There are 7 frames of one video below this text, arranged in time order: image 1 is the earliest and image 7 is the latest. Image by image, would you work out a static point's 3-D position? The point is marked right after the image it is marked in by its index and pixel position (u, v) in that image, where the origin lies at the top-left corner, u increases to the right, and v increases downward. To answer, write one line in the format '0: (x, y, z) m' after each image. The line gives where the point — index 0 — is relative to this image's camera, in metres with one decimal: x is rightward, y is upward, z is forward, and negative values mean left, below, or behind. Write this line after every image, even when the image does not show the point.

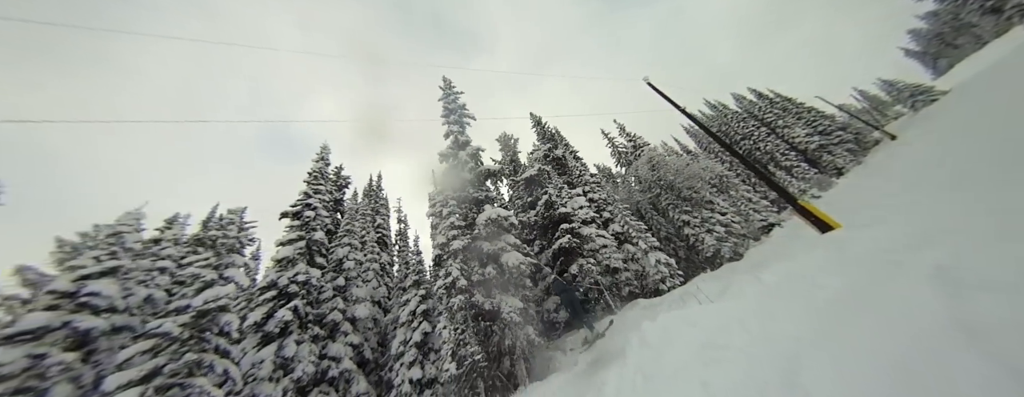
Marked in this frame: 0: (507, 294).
0: (-0.2, -5.2, +16.1) m
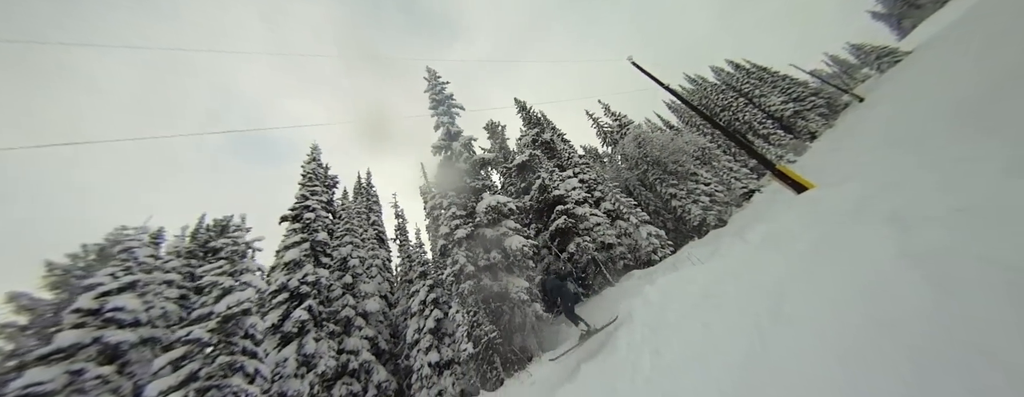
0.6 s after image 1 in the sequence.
0: (+0.1, -4.4, +16.8) m
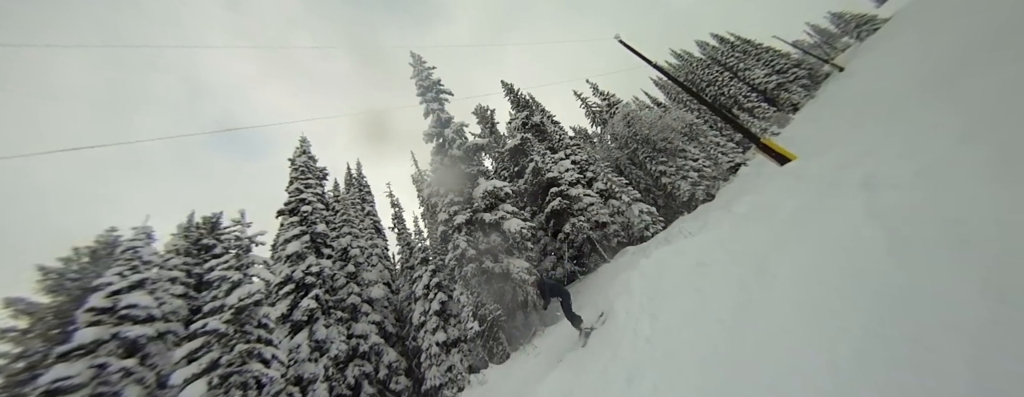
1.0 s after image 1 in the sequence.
0: (0.0, -3.4, +17.4) m
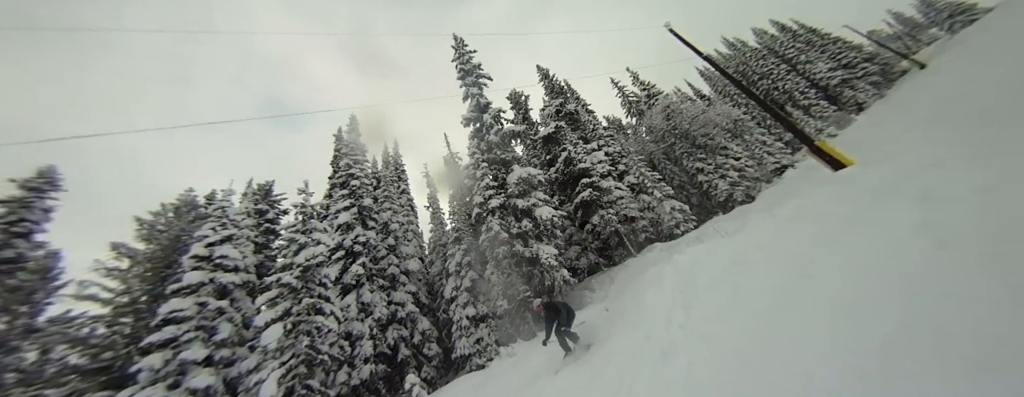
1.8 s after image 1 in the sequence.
0: (+1.8, -2.7, +18.0) m
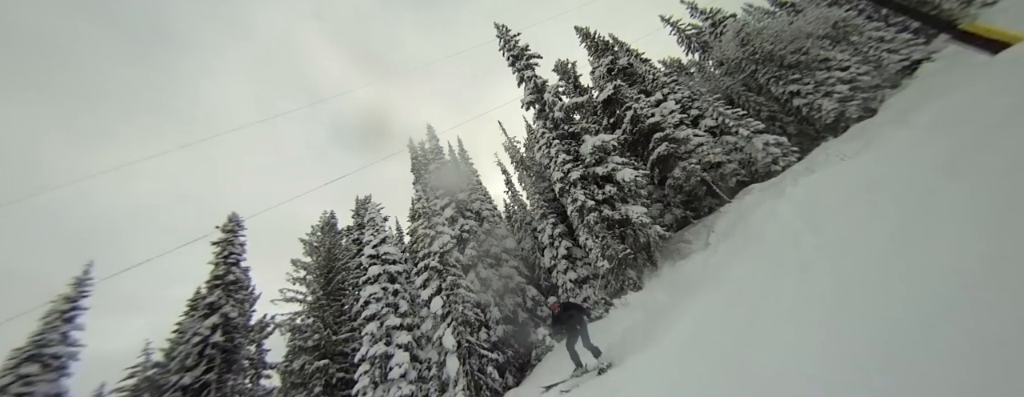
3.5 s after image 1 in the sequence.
0: (+7.4, -0.3, +18.6) m
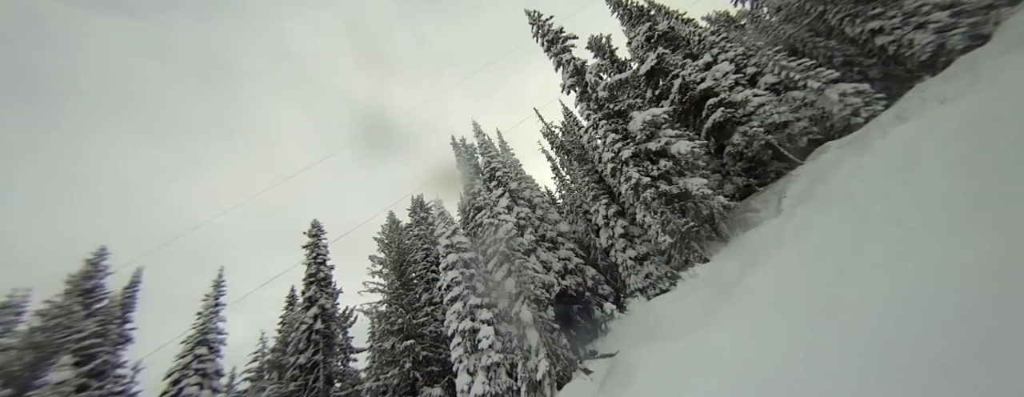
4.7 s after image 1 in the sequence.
0: (+10.7, +1.4, +18.2) m
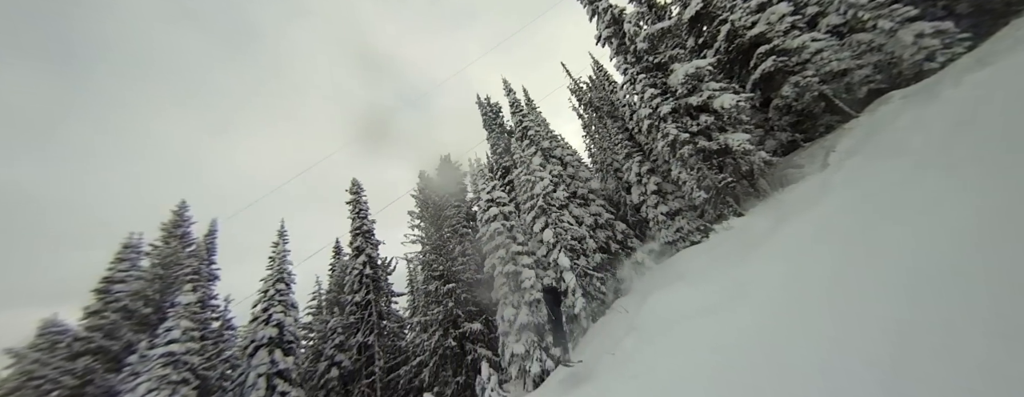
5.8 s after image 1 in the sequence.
0: (+12.9, +4.0, +17.7) m
